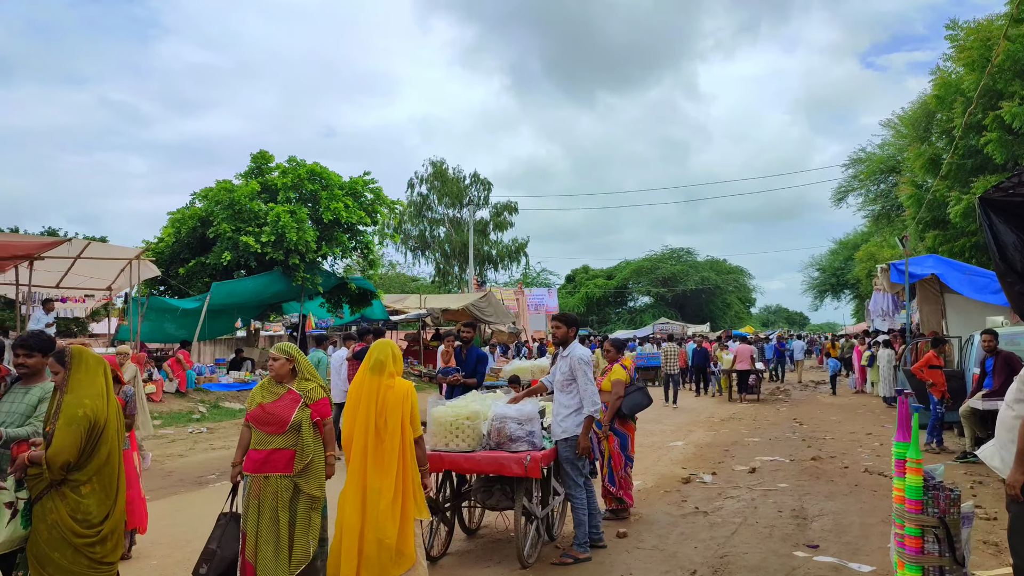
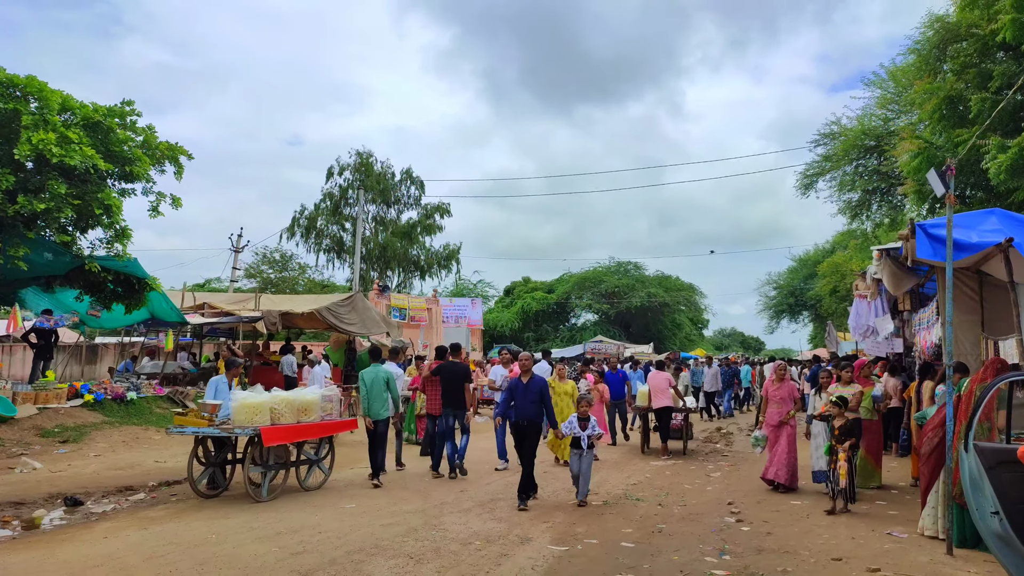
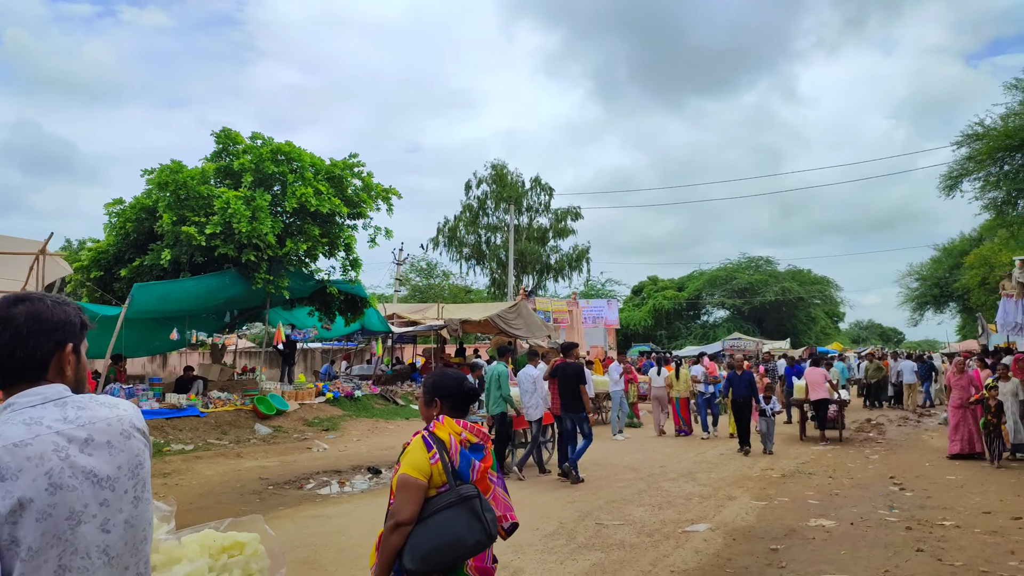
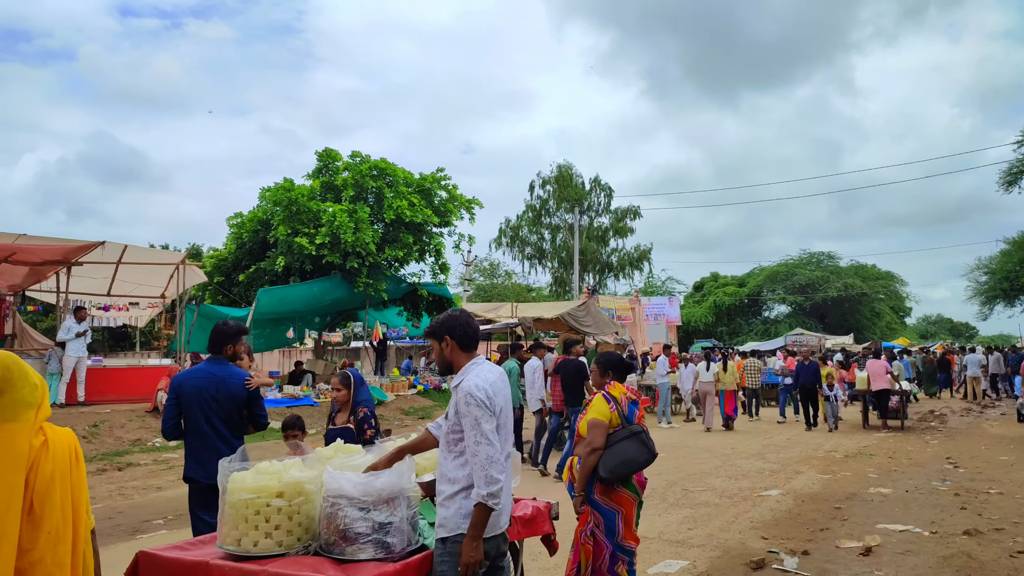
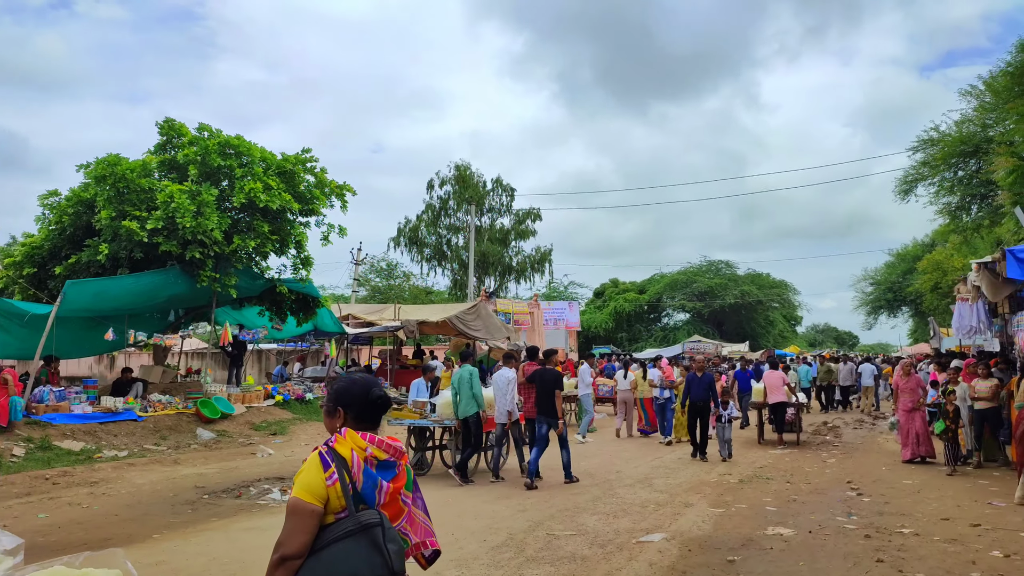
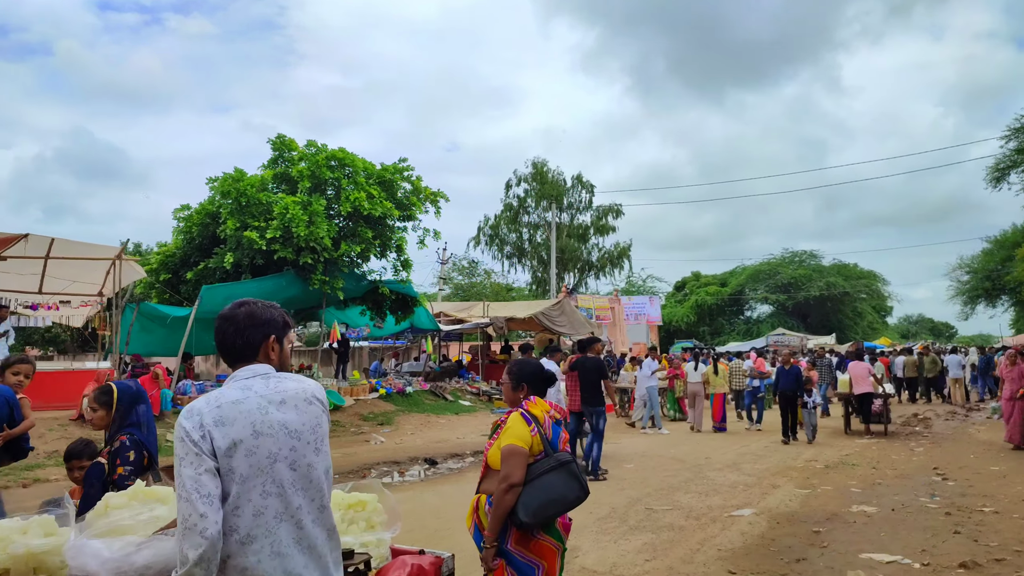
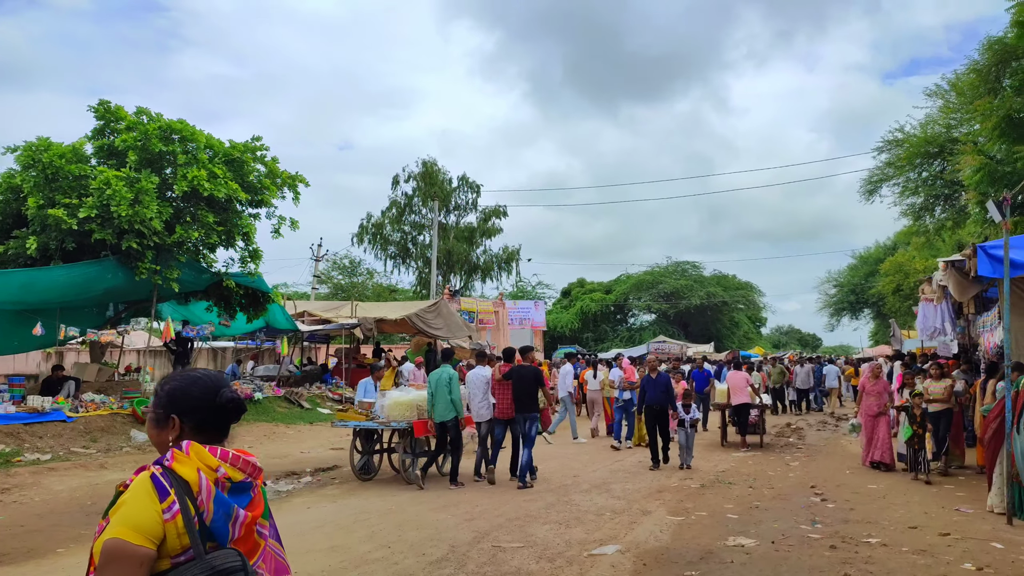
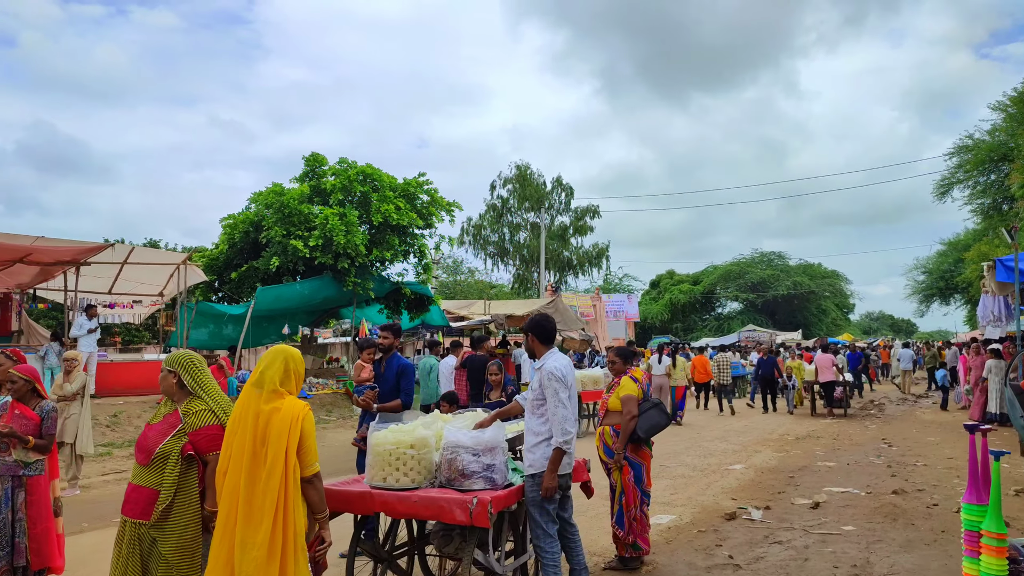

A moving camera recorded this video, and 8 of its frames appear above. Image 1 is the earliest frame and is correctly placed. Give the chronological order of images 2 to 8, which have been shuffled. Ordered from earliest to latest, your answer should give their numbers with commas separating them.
8, 4, 6, 3, 5, 7, 2
